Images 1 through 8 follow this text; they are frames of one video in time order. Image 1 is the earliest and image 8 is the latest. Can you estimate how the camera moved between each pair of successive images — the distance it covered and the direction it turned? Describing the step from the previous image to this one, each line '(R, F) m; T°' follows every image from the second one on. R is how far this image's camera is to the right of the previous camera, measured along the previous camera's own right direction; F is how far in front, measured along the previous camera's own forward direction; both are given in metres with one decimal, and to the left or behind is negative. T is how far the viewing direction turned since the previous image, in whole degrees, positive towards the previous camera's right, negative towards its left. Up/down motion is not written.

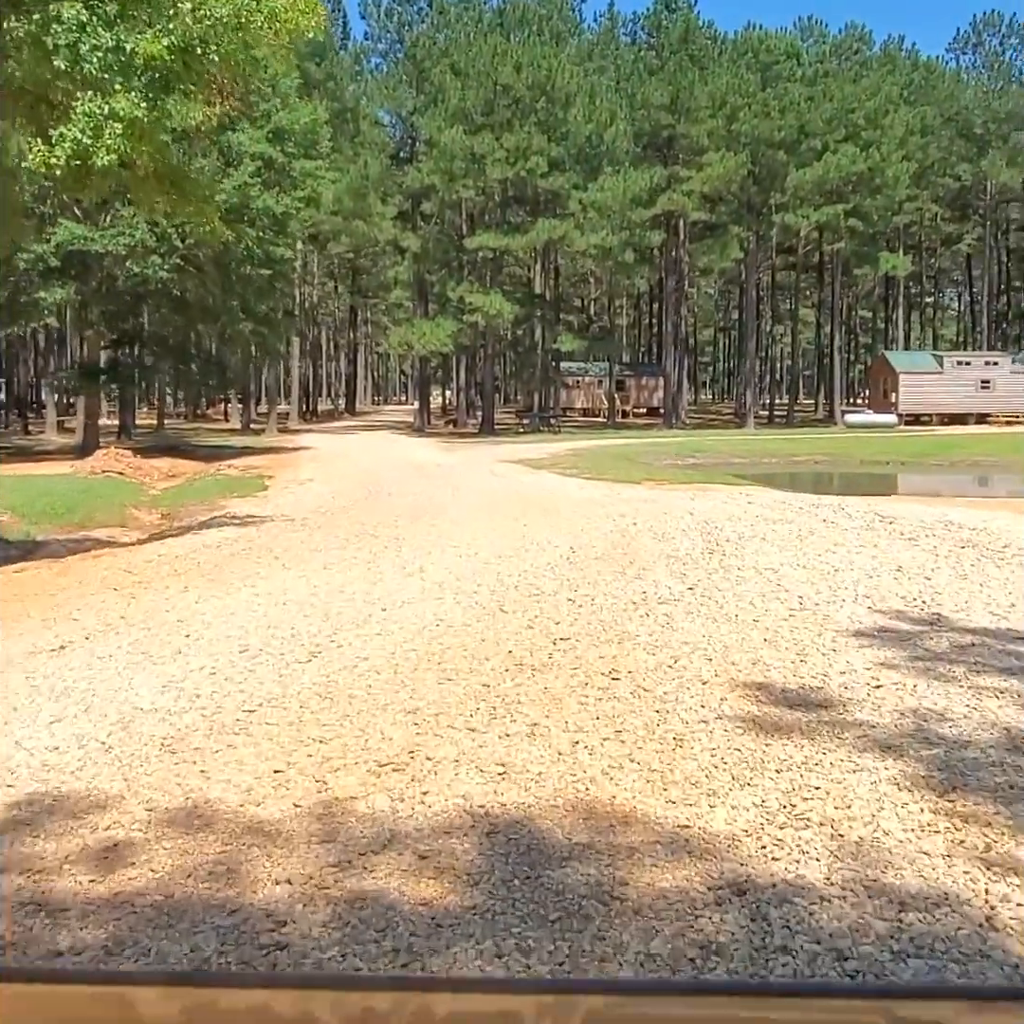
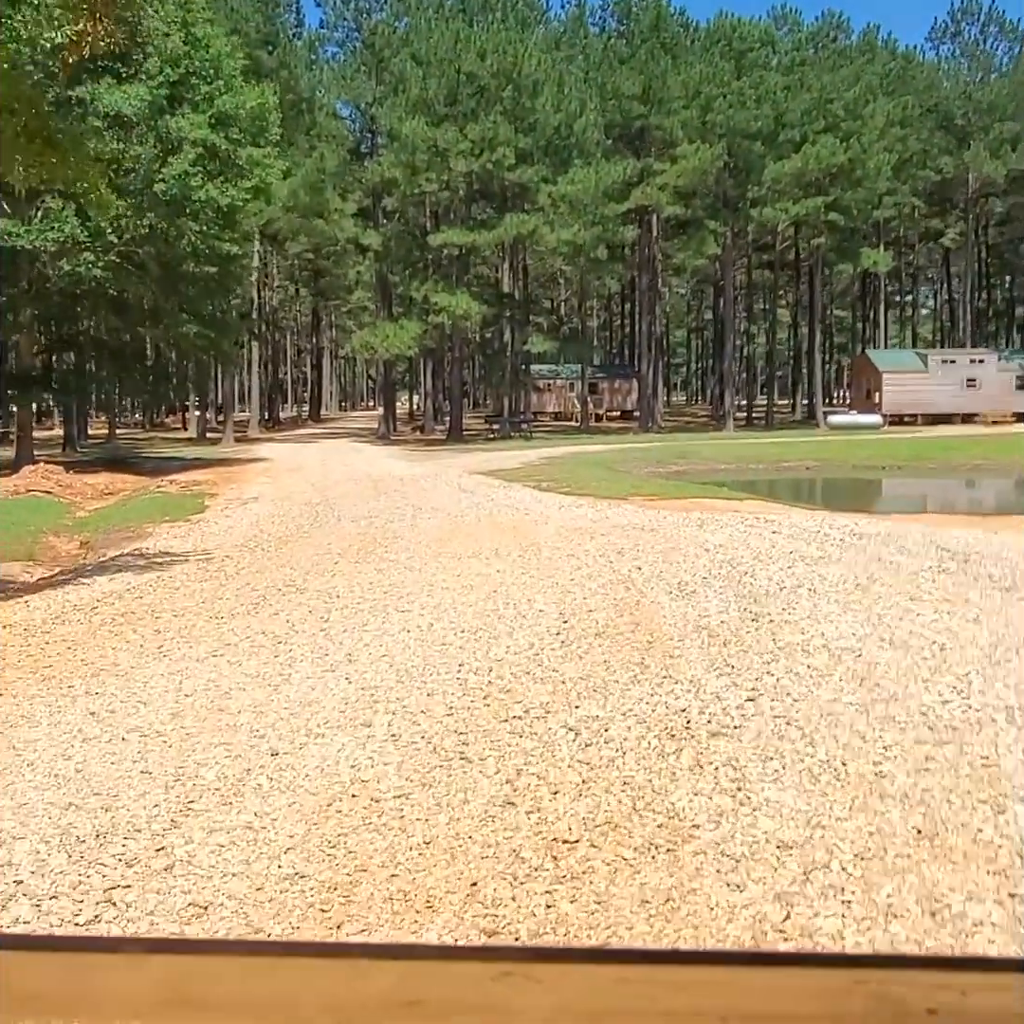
(0.0, +2.3) m; +1°
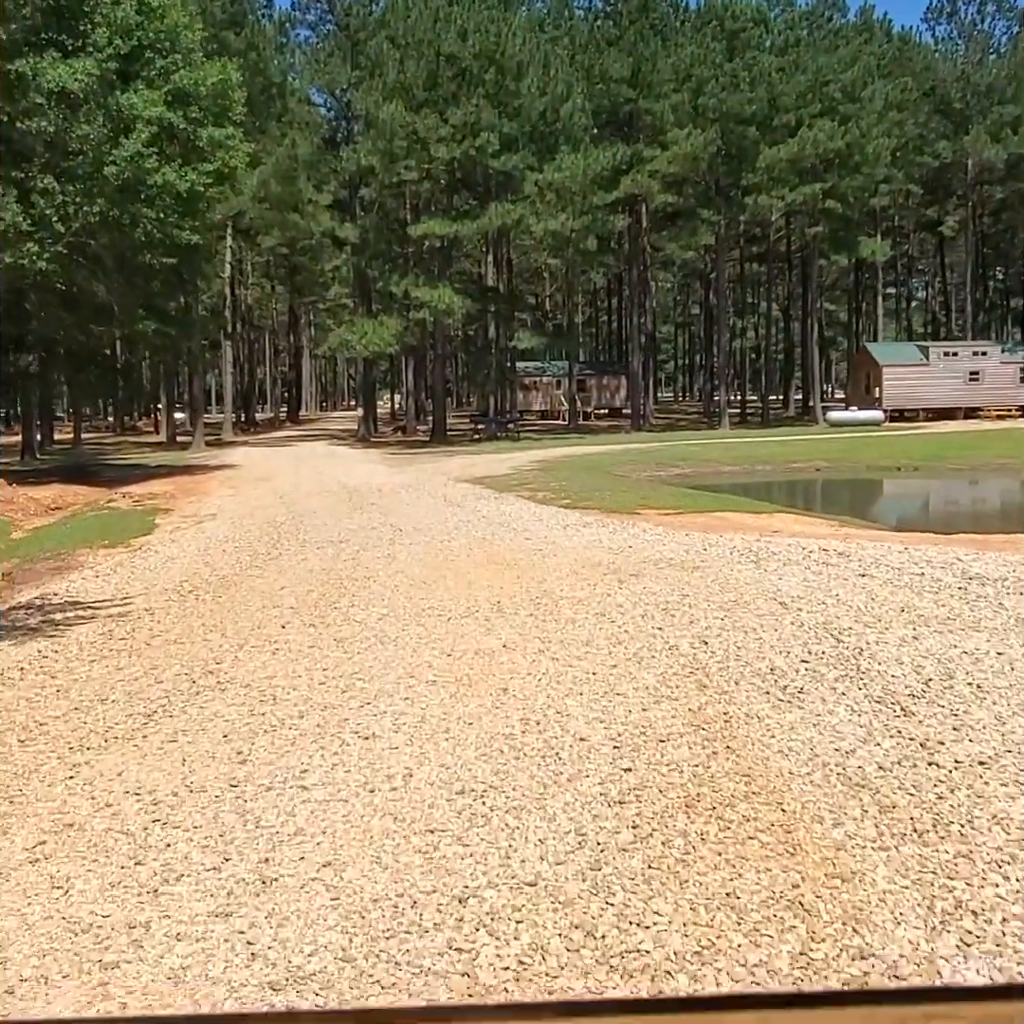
(-0.1, +2.3) m; +1°
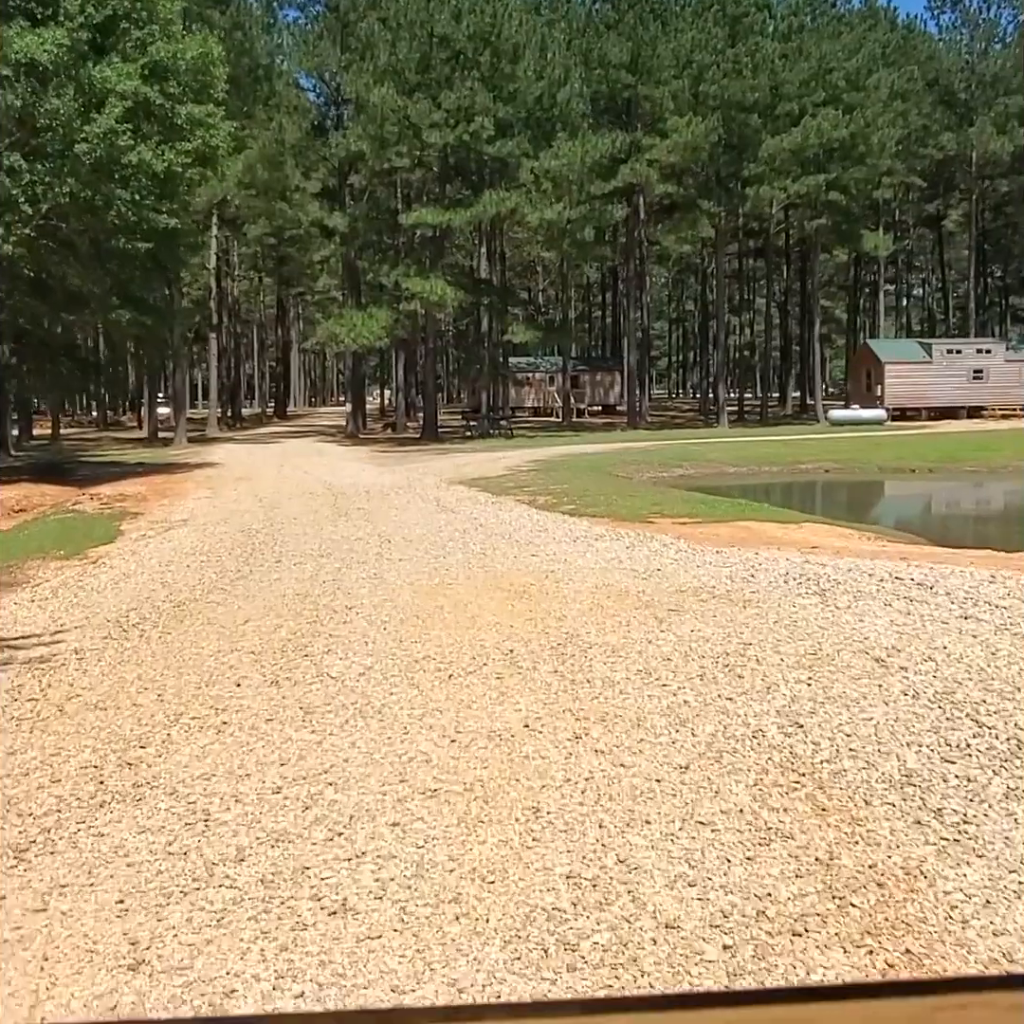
(-0.1, +1.5) m; 0°
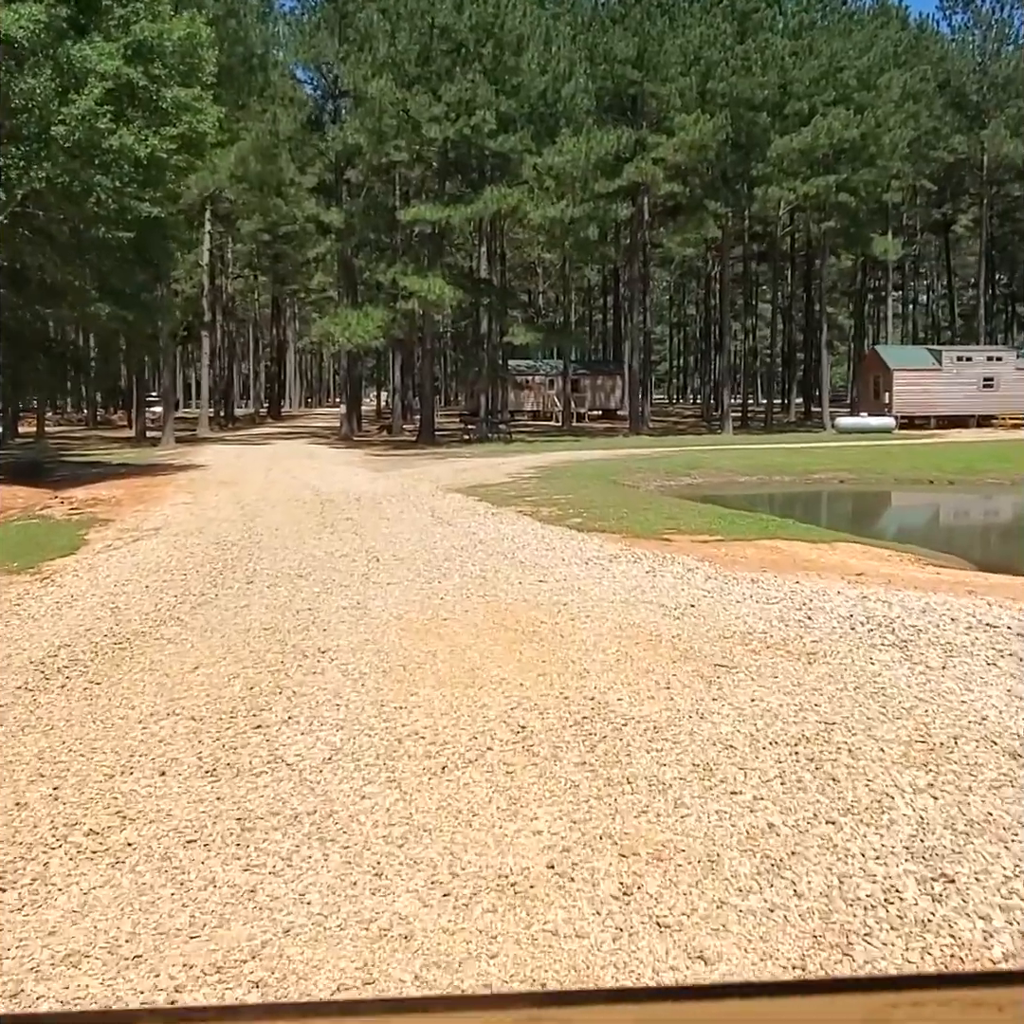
(-0.1, +1.3) m; 0°
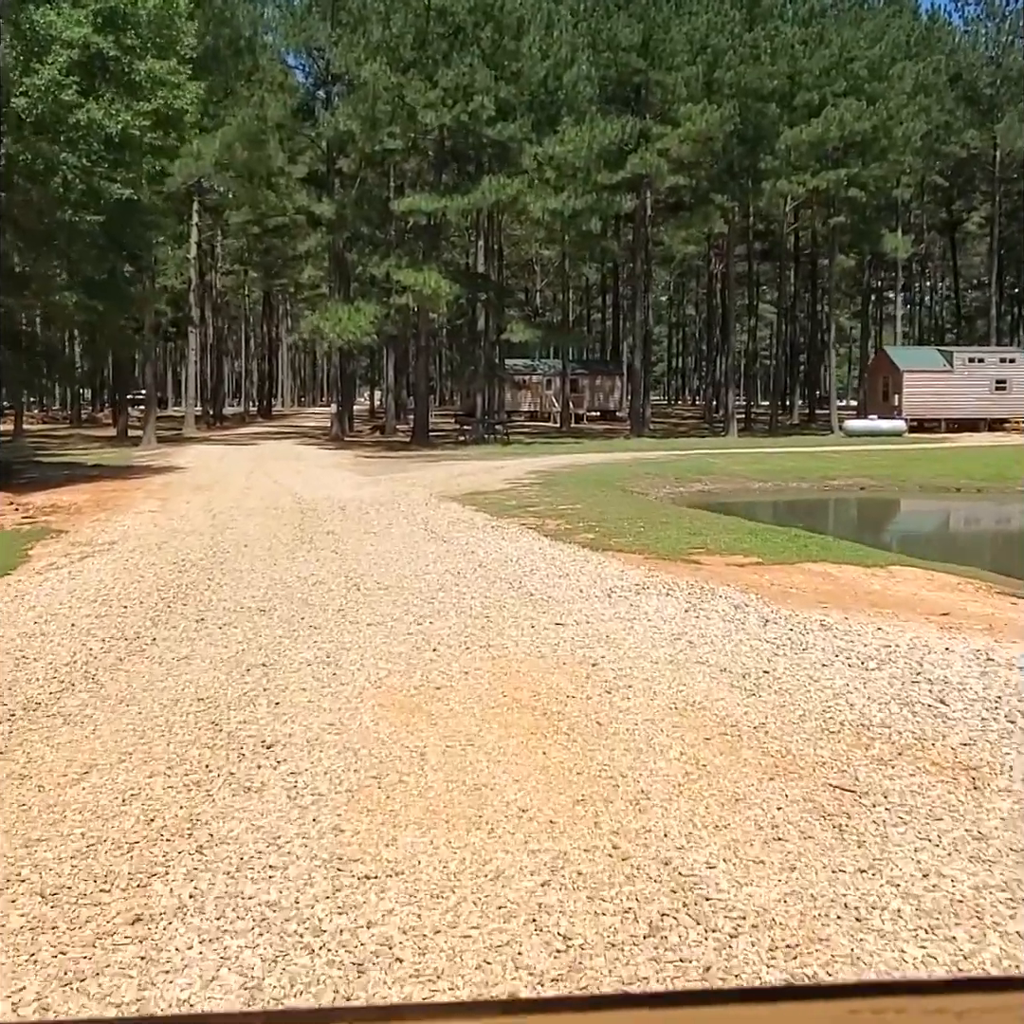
(-0.1, +1.7) m; 0°
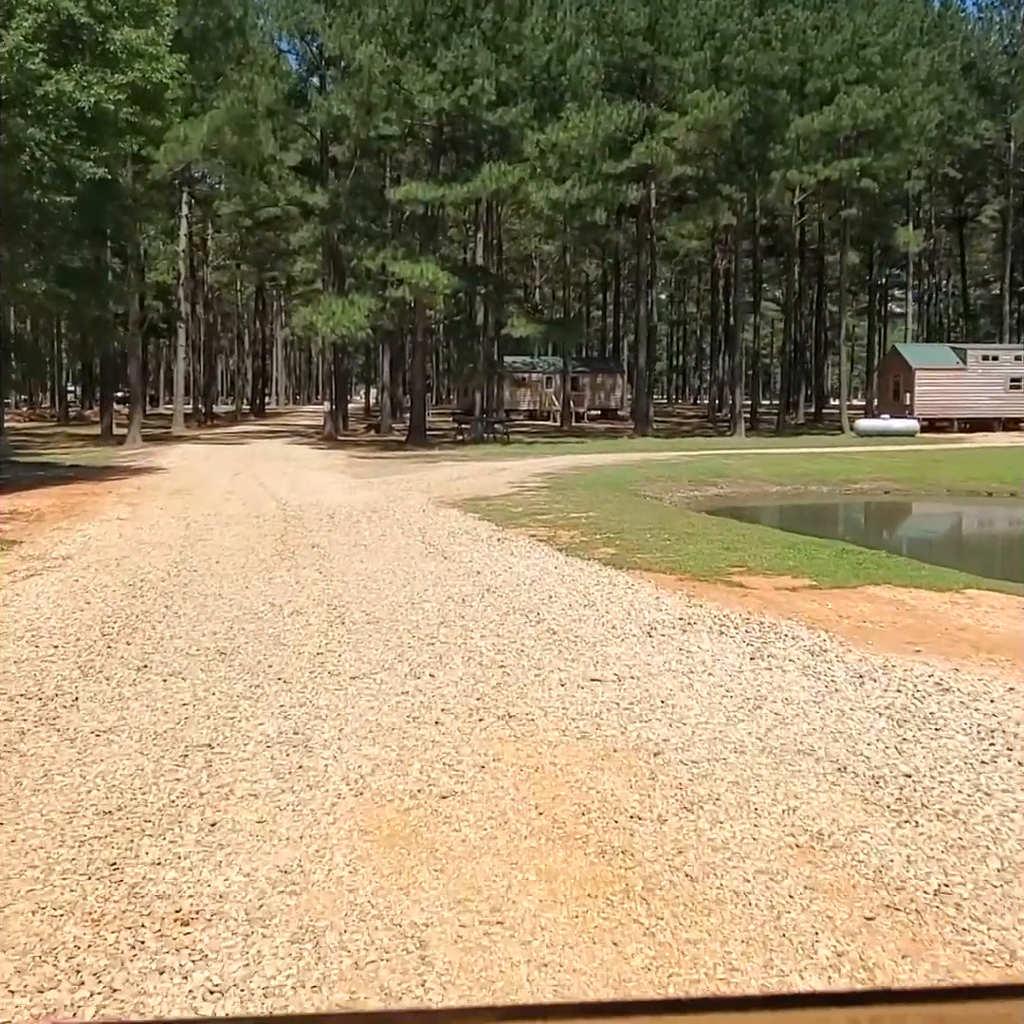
(-0.1, +1.6) m; 0°
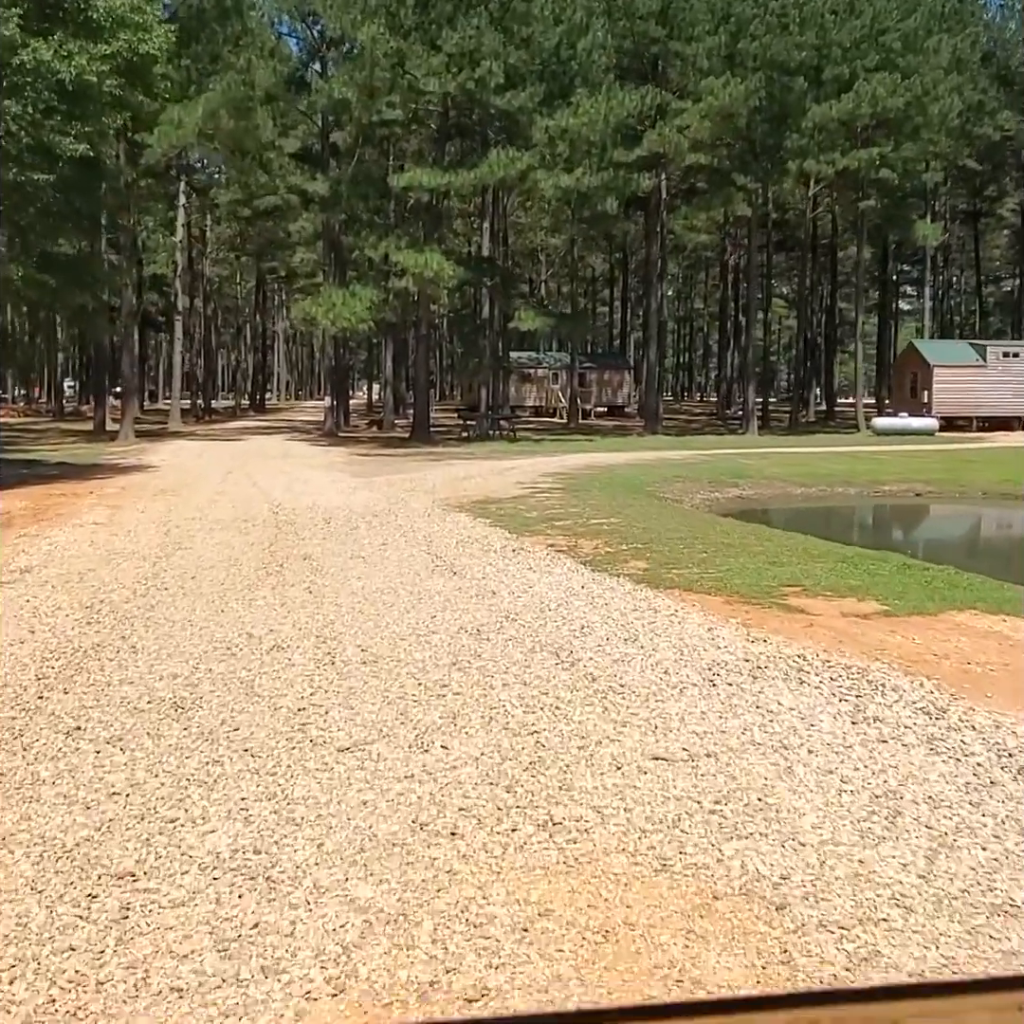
(-0.1, +1.4) m; 0°
